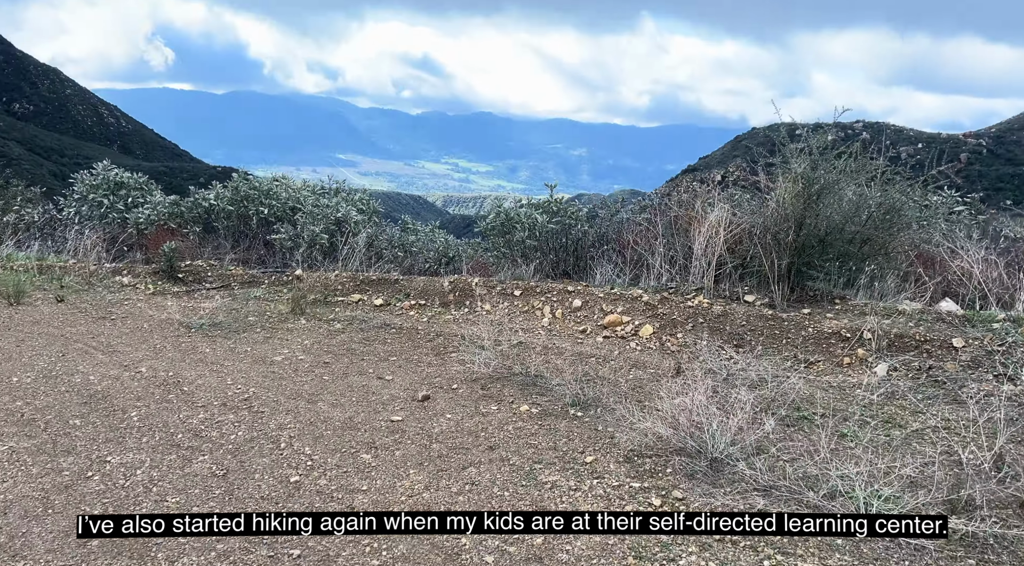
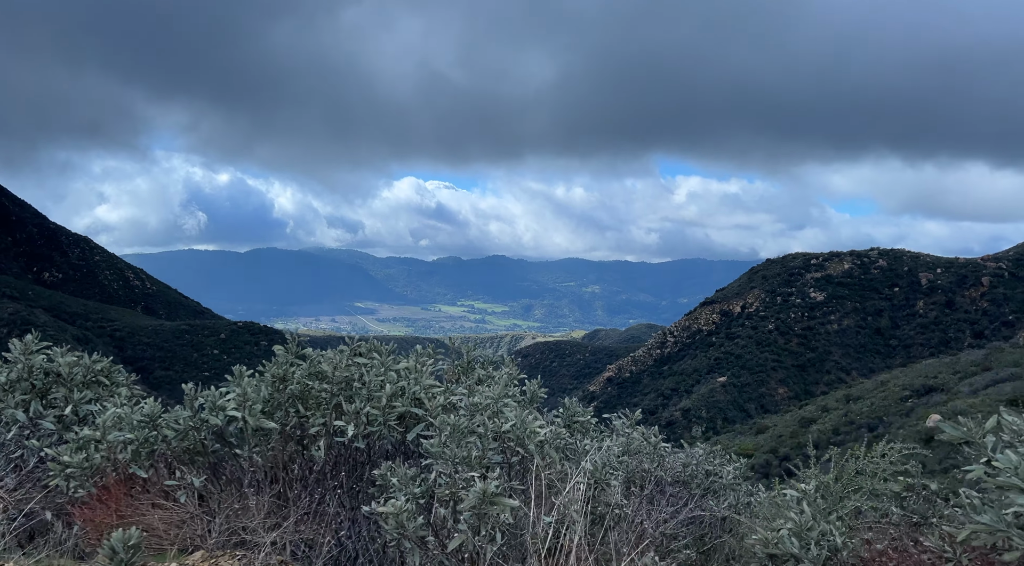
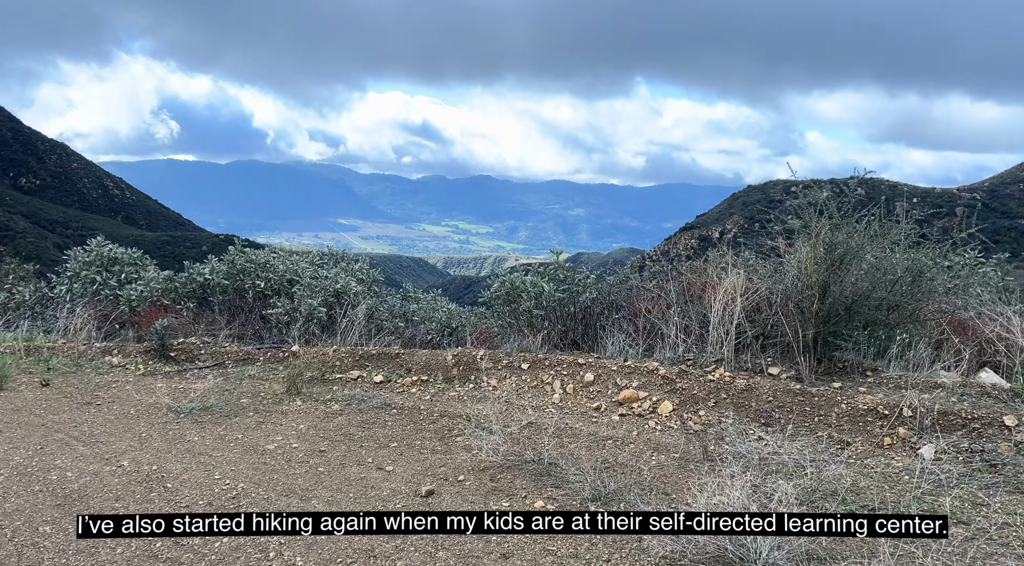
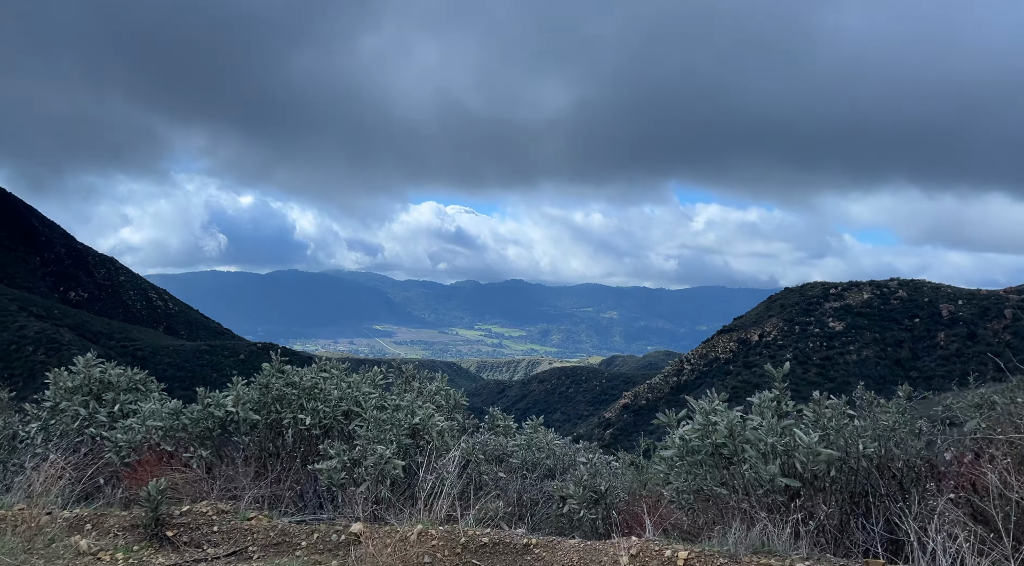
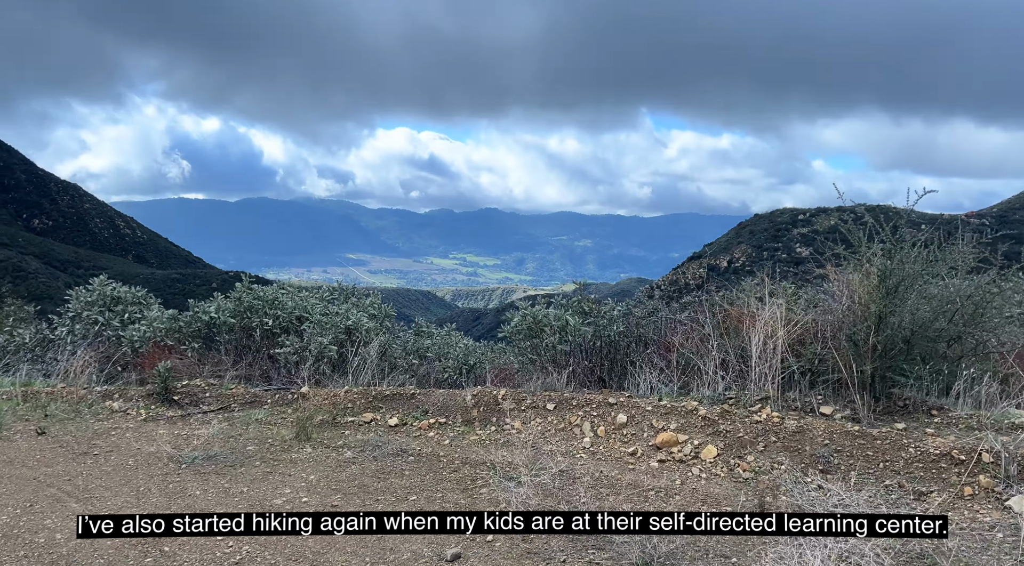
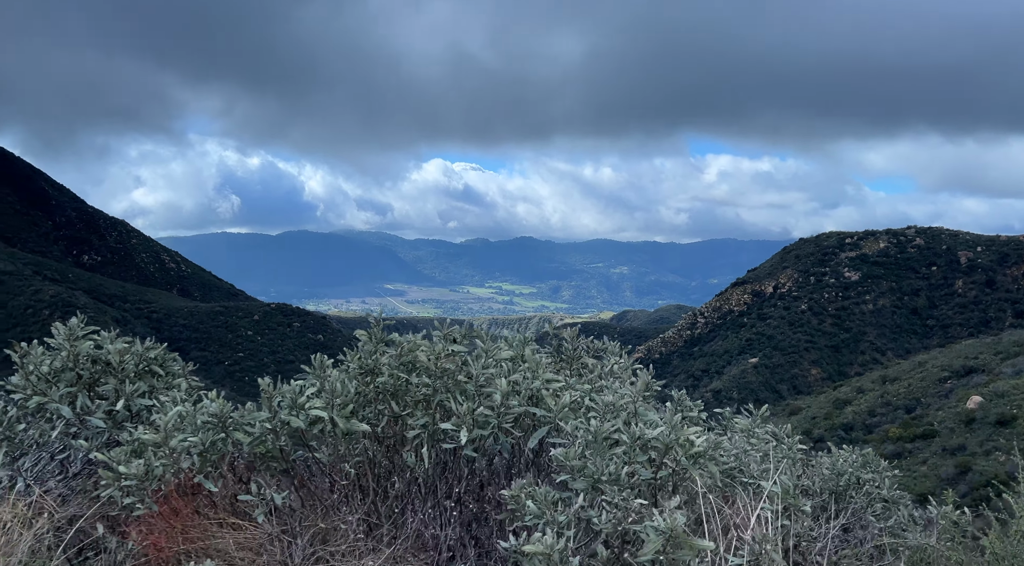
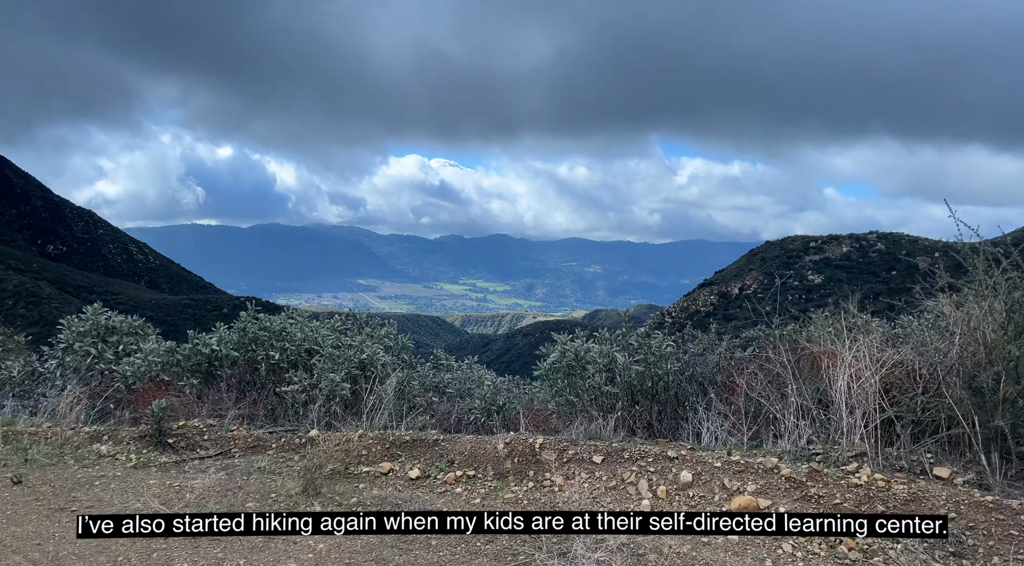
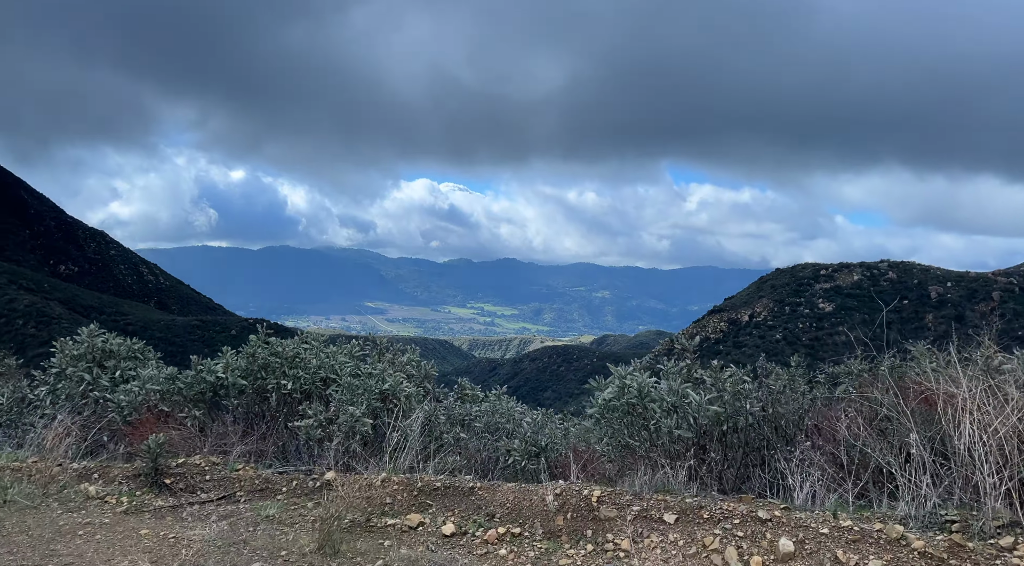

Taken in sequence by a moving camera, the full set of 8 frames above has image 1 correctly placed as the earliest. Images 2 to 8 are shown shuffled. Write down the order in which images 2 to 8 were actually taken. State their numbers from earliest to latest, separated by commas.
3, 5, 7, 8, 4, 2, 6
